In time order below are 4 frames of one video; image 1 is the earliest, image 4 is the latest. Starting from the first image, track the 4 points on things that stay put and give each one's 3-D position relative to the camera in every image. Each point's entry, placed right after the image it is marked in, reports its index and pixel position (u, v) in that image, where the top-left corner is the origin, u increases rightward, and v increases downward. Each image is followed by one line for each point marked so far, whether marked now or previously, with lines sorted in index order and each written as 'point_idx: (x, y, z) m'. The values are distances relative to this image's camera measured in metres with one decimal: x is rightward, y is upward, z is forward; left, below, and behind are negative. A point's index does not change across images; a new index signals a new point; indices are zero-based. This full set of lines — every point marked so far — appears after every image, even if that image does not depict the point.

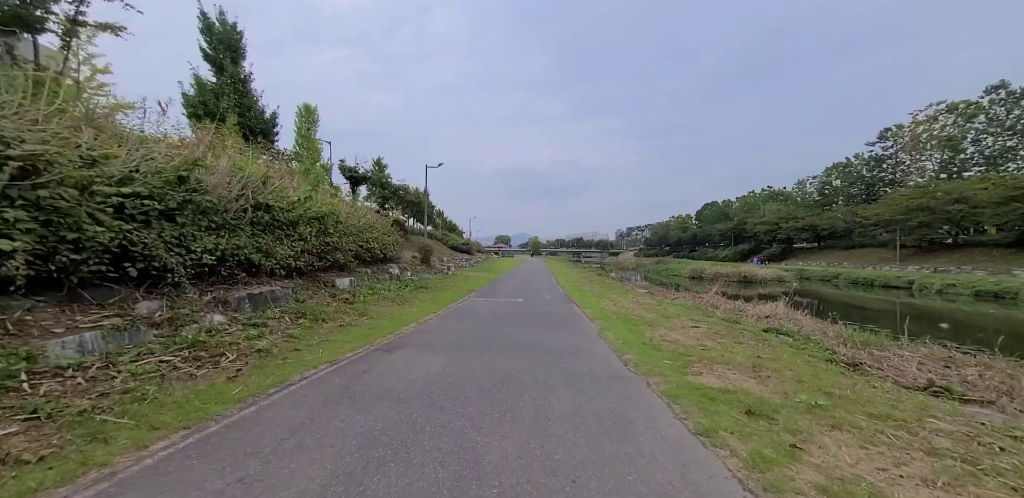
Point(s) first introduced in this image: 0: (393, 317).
0: (-2.9, -1.7, +8.5) m
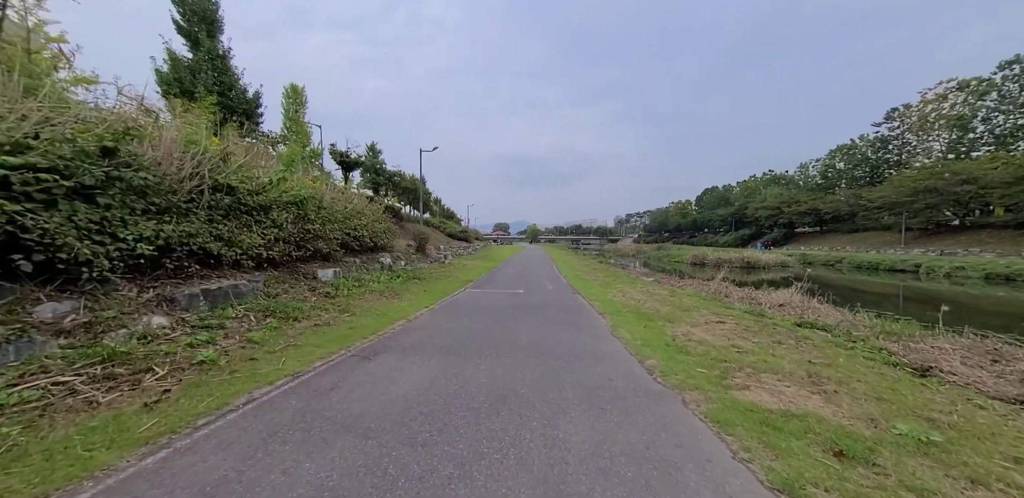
0: (-2.9, -1.4, +7.6) m
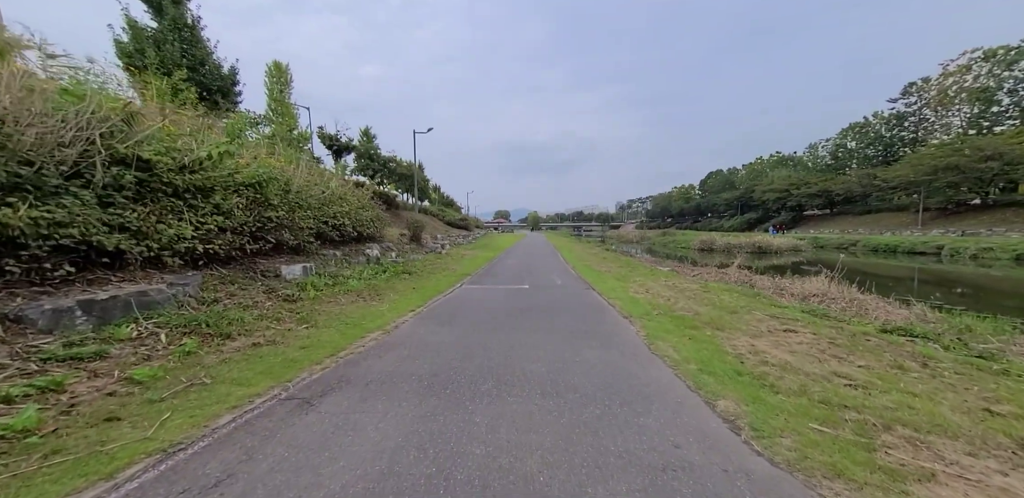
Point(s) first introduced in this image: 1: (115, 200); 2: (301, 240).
0: (-2.8, -1.3, +6.0) m
1: (-5.3, +0.6, +4.6) m
2: (-5.5, +0.3, +9.1) m
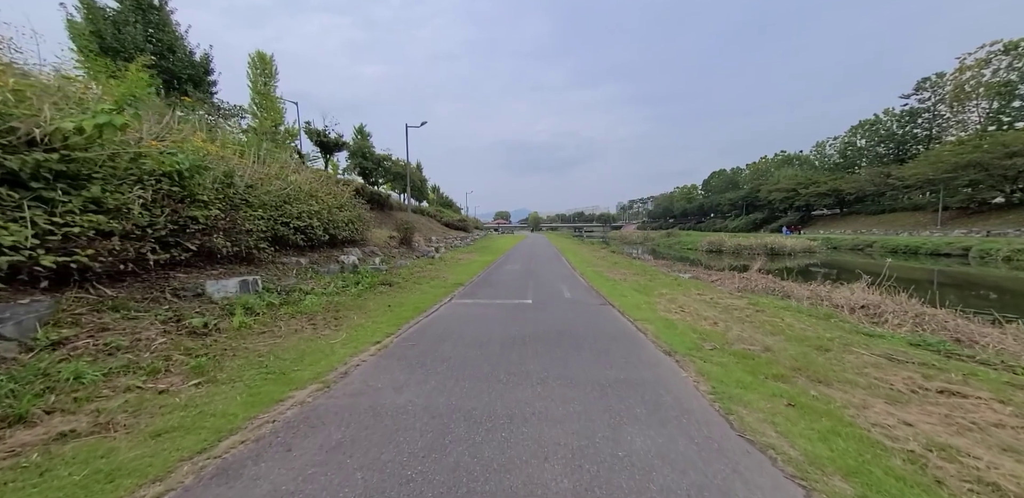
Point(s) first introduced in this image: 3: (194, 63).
0: (-2.8, -1.4, +4.1) m
1: (-5.3, +0.5, +2.7) m
2: (-5.5, +0.1, +7.2) m
3: (-17.1, +10.0, +18.7) m
